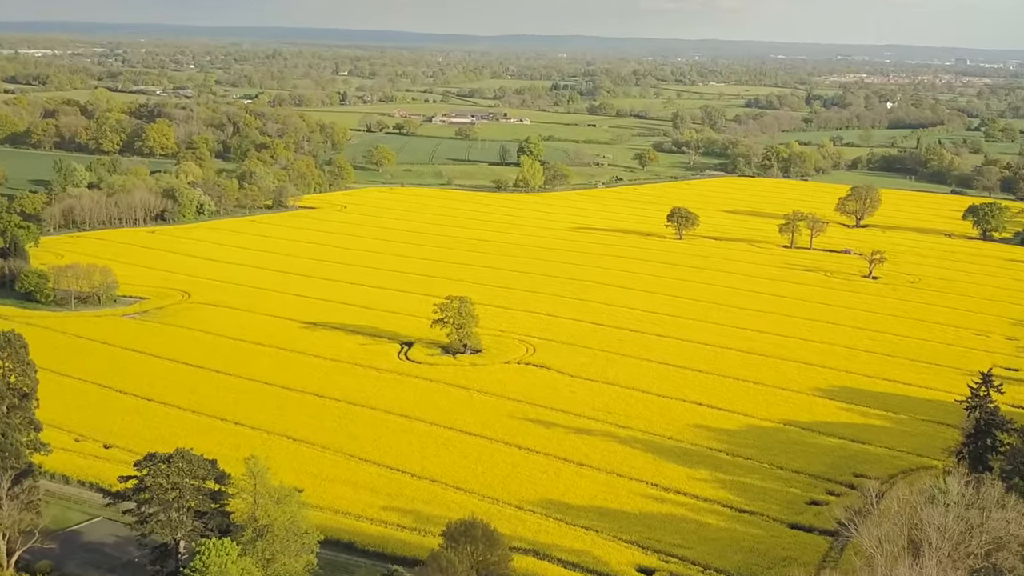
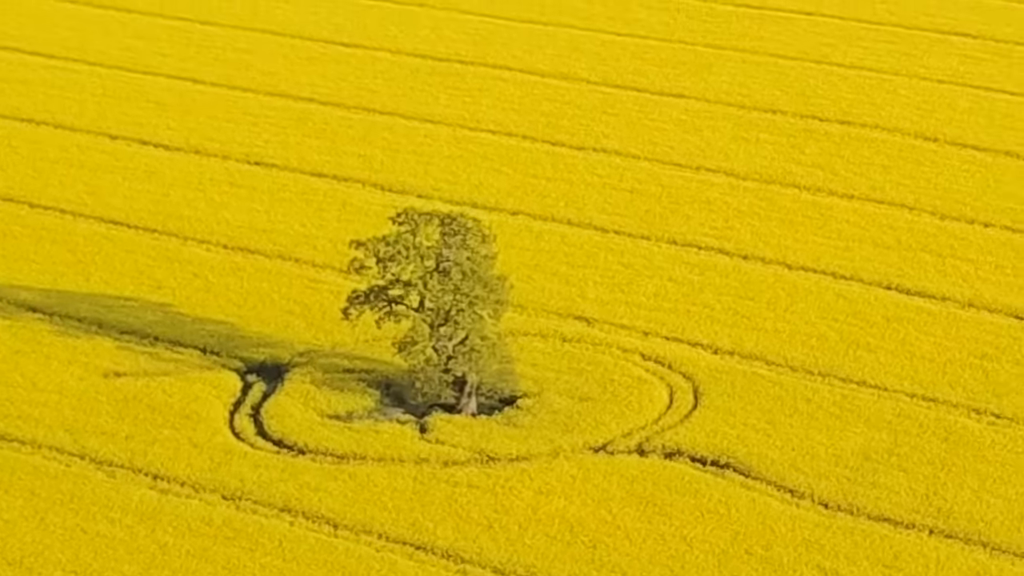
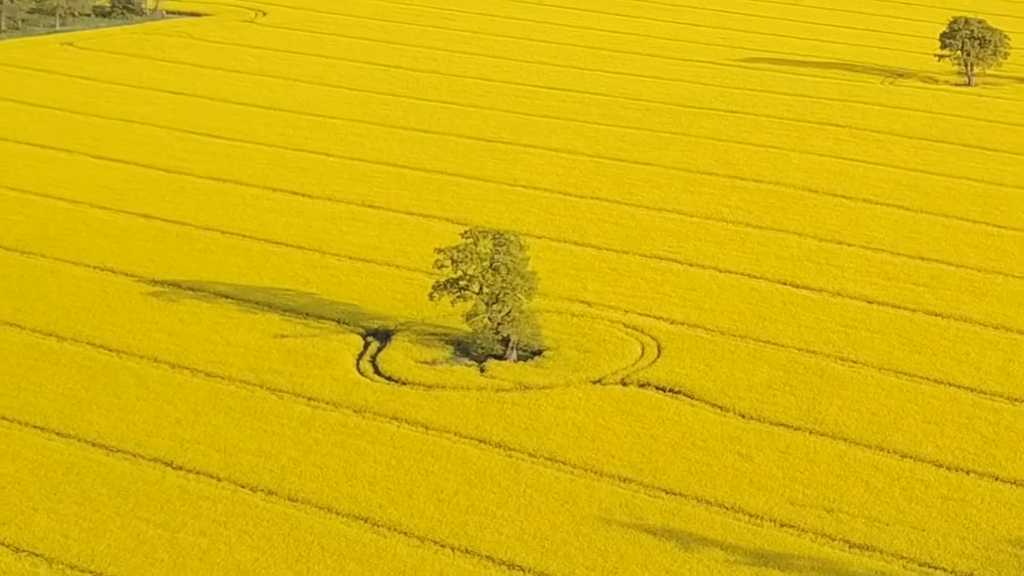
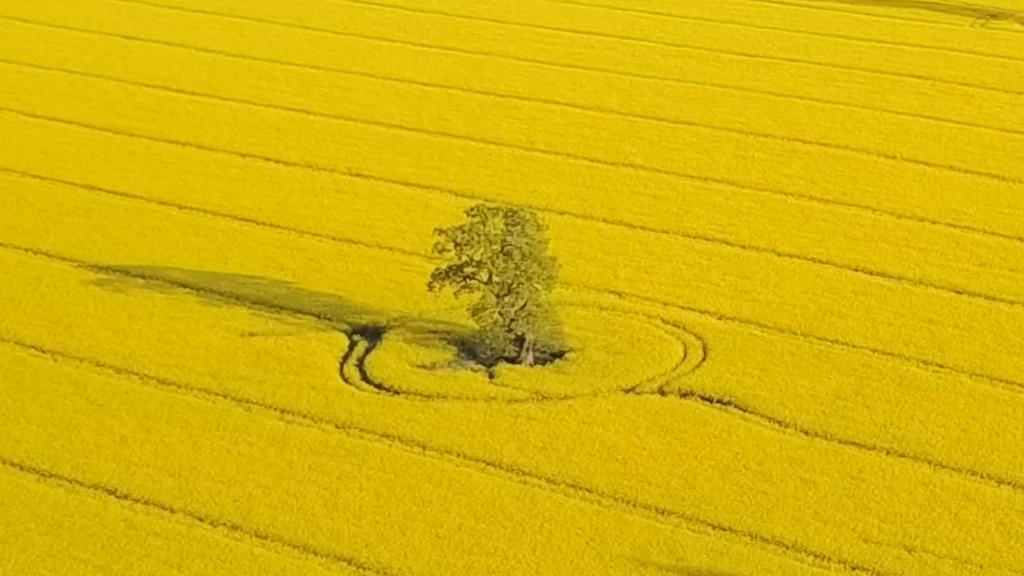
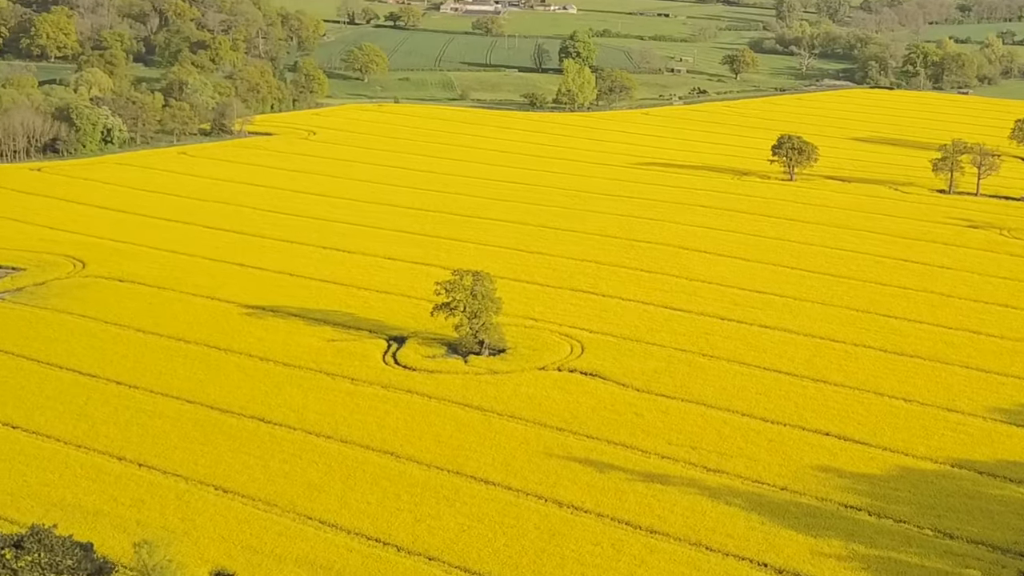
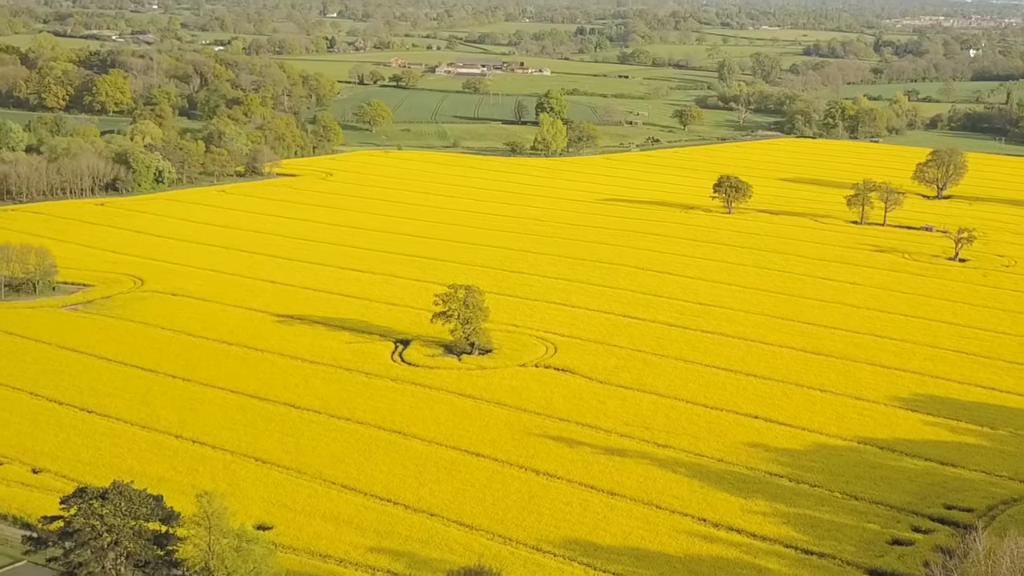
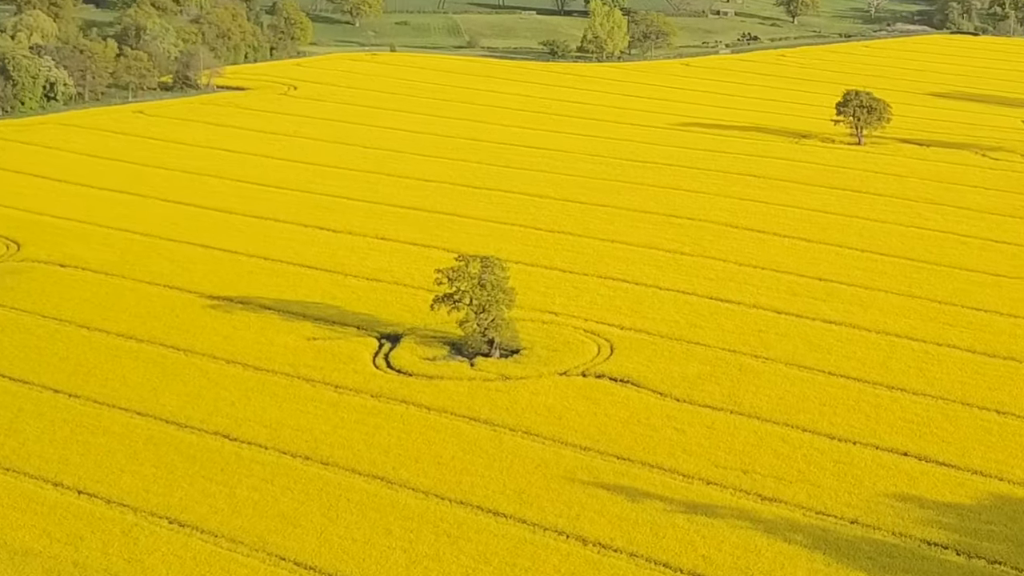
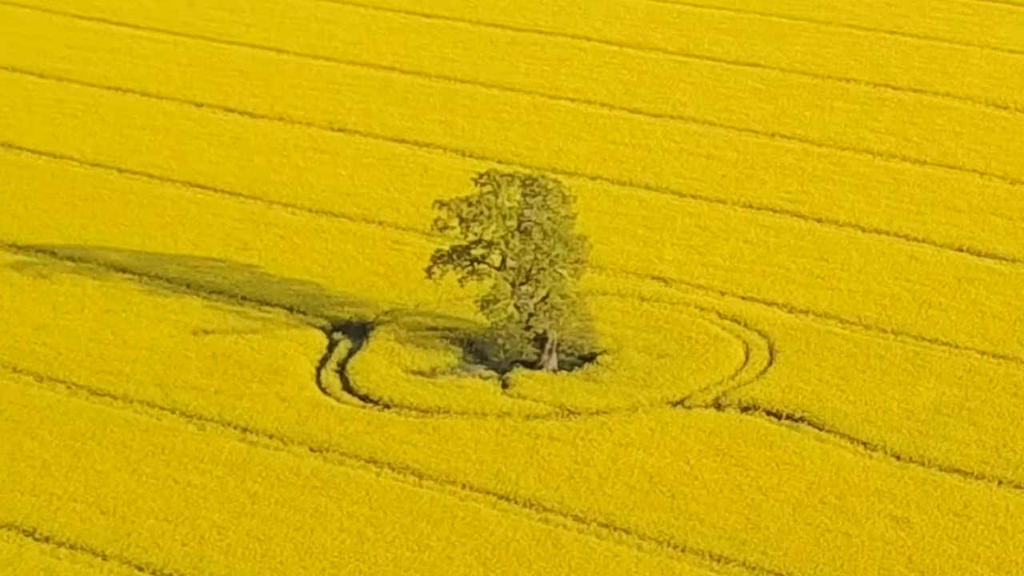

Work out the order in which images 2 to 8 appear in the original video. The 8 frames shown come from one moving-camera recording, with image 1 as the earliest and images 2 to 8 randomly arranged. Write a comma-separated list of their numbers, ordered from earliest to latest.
6, 5, 7, 3, 4, 8, 2
